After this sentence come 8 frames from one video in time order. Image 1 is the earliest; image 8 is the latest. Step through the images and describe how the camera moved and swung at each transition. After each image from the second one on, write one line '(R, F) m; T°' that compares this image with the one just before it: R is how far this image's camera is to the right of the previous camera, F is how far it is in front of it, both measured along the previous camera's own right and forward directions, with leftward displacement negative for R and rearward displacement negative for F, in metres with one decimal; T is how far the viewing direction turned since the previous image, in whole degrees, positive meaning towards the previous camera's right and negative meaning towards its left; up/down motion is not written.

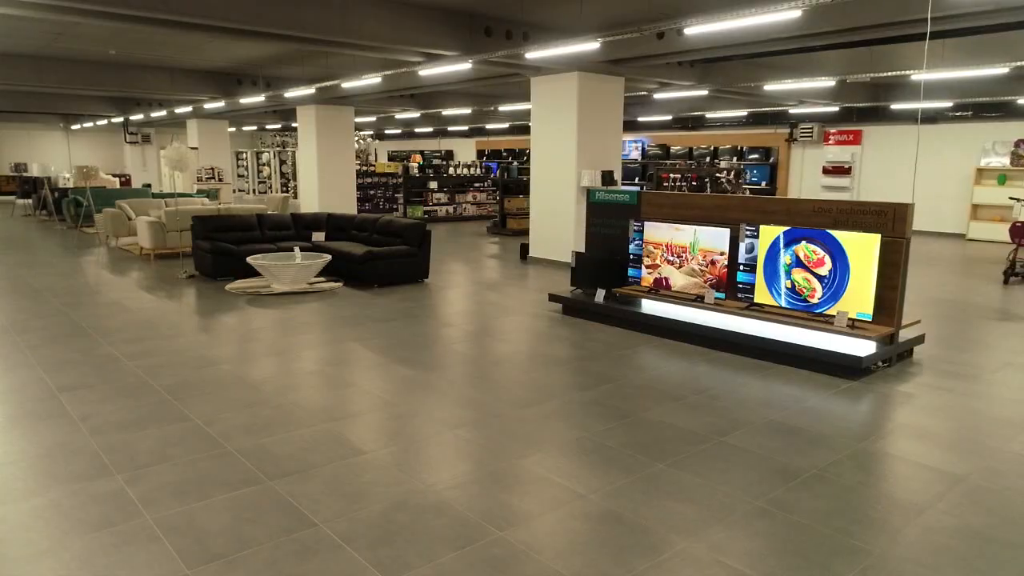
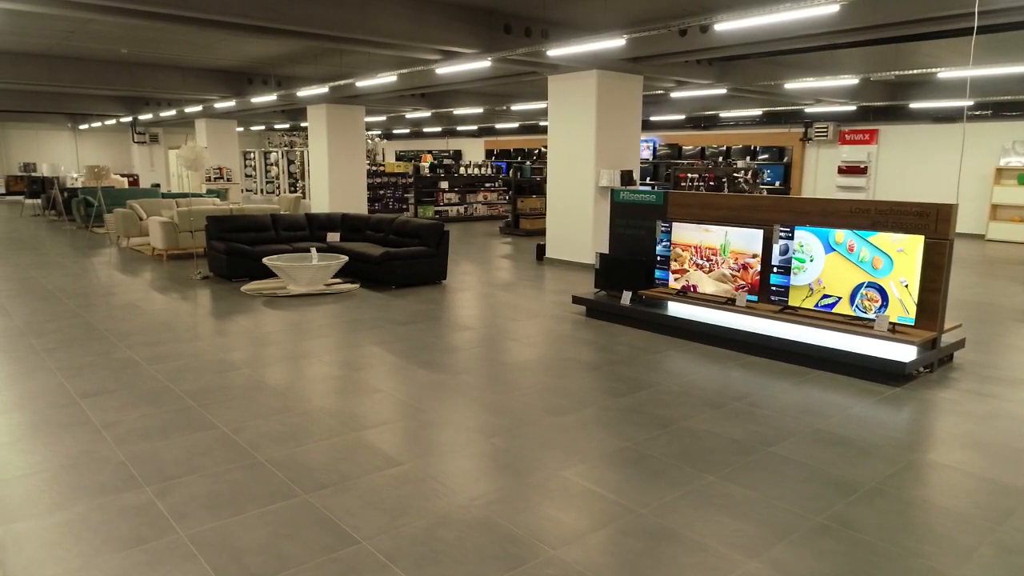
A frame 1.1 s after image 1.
(-0.2, +0.1) m; 0°
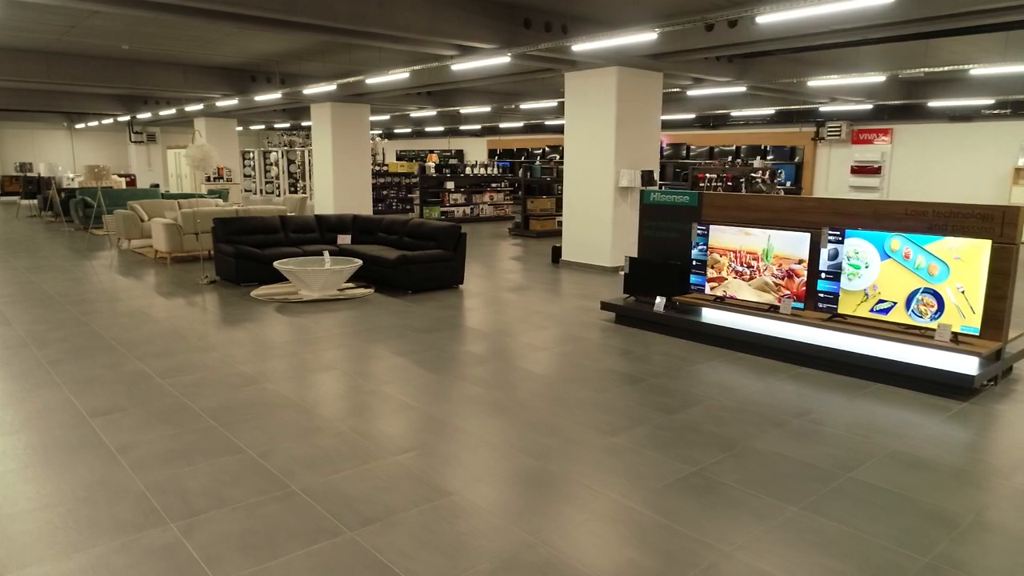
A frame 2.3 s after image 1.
(-0.3, +0.3) m; 0°
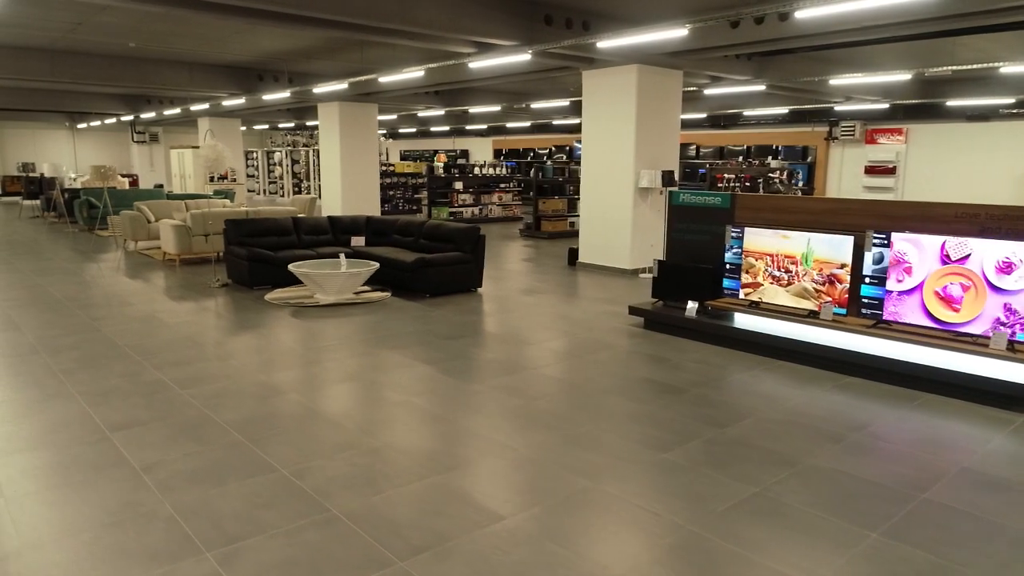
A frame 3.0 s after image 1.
(-0.2, +0.2) m; 0°
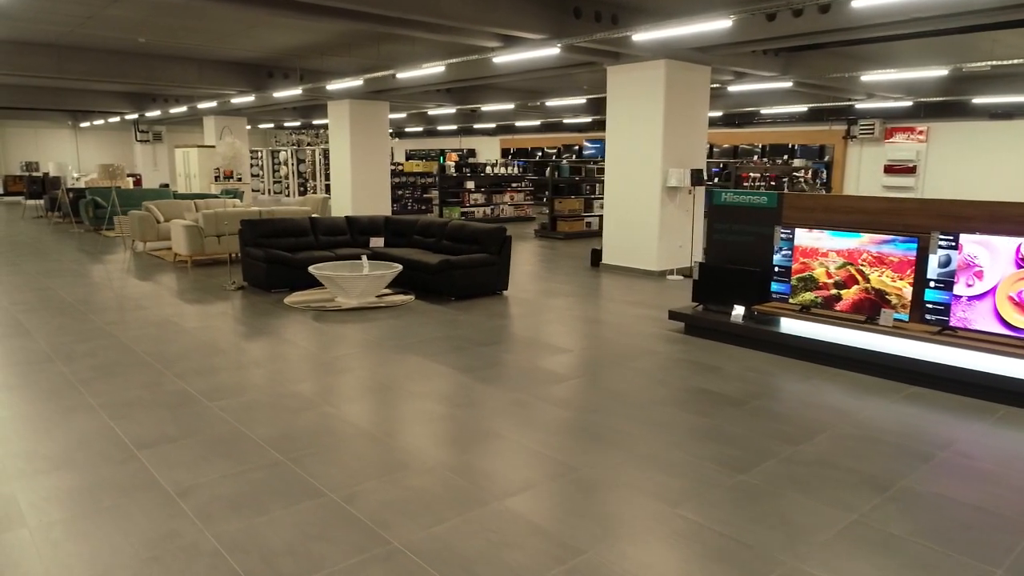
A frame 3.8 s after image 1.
(-0.3, +0.3) m; 0°
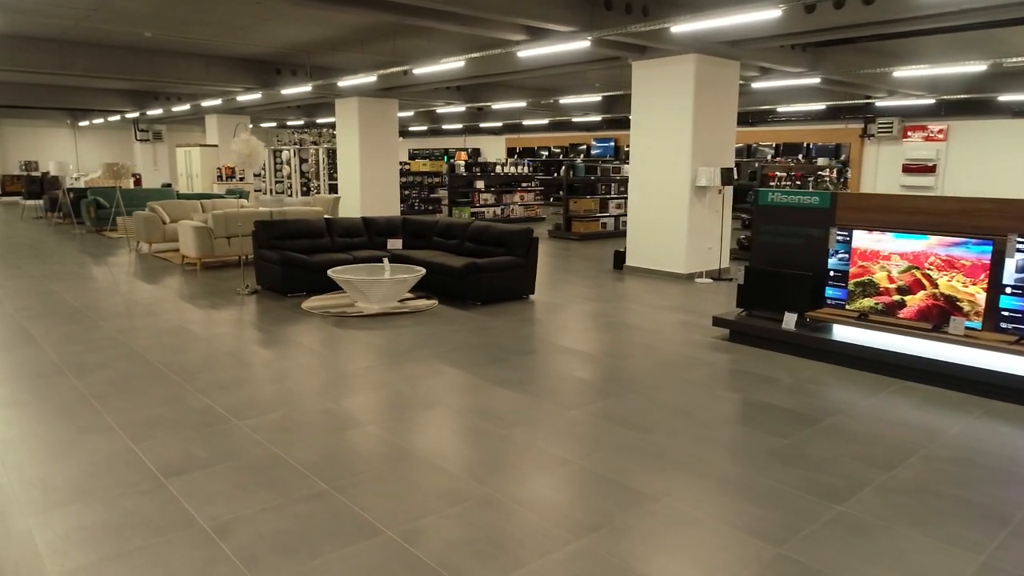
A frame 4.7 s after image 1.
(-0.3, +0.3) m; 0°
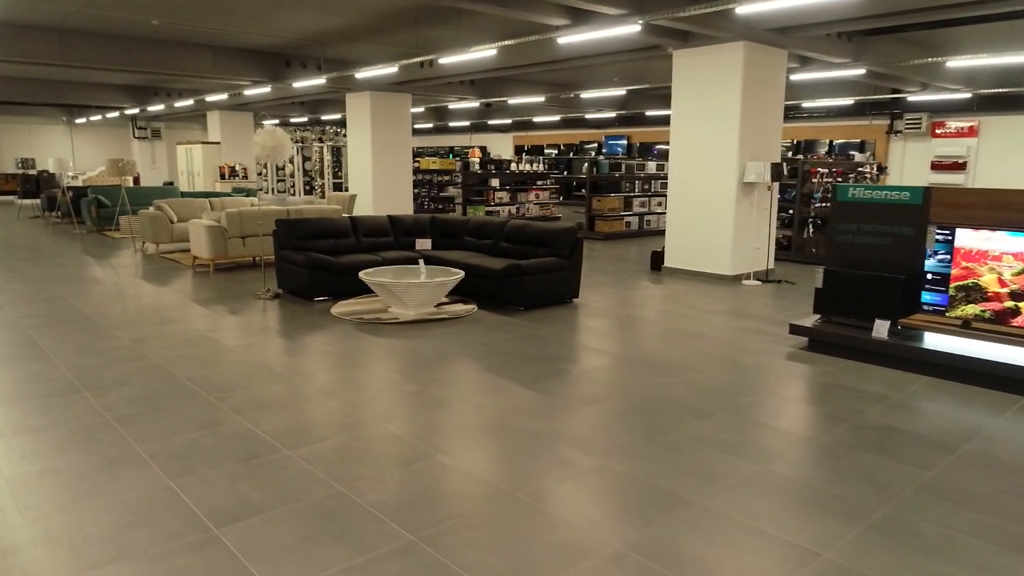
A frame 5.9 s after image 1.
(-0.5, +0.5) m; 0°
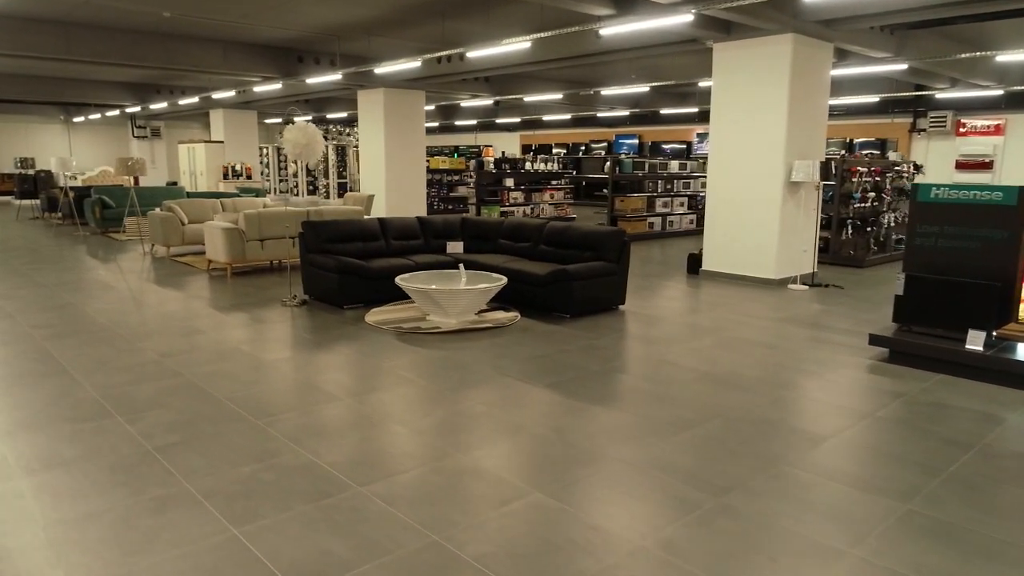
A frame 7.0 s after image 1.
(-0.5, +0.4) m; 0°
